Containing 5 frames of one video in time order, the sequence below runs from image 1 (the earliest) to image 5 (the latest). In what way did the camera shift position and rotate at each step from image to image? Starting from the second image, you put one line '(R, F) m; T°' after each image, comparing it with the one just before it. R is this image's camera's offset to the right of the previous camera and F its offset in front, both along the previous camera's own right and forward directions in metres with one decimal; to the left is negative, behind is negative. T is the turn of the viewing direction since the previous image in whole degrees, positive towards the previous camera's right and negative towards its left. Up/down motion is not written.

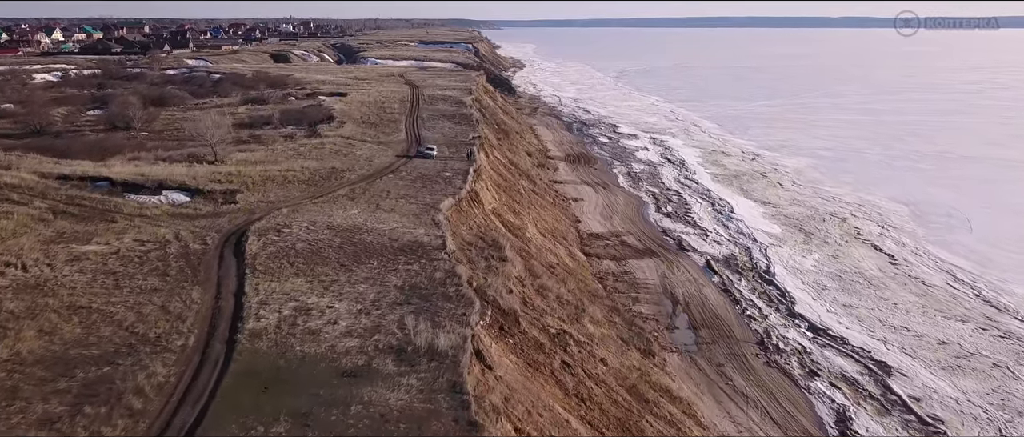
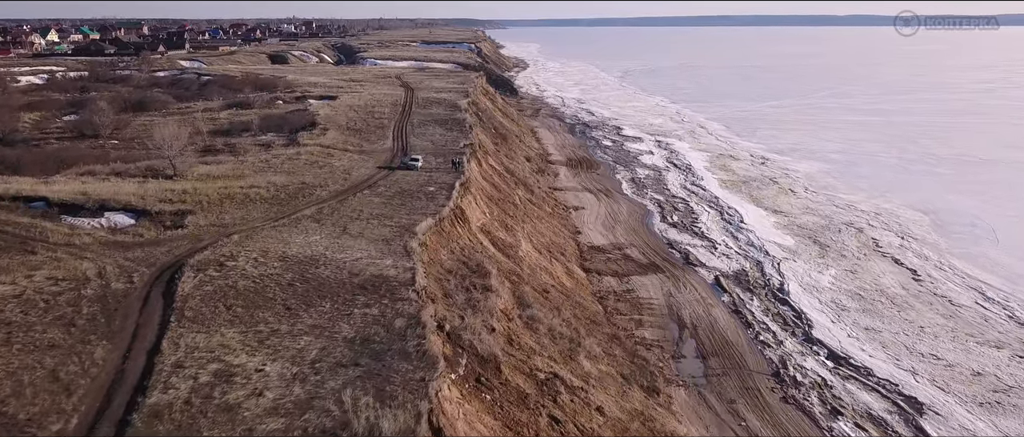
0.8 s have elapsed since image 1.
(+0.3, +1.8) m; 0°
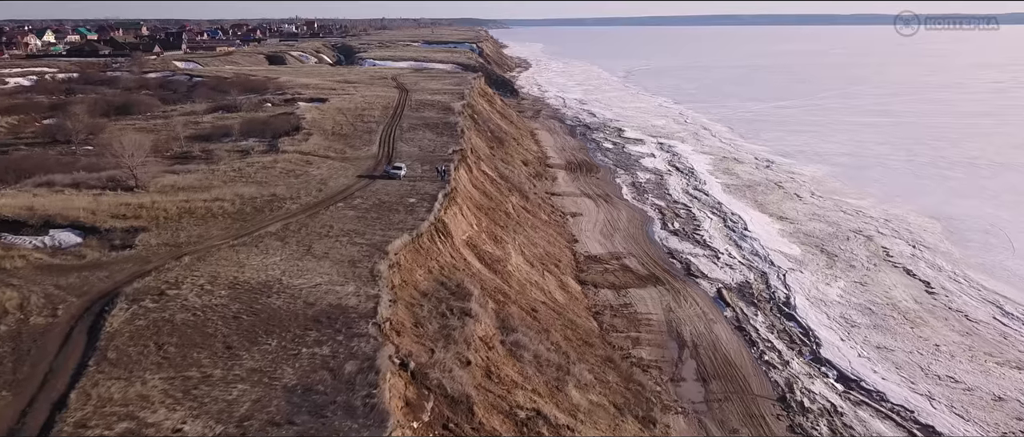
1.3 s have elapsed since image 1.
(+0.4, +1.2) m; 0°
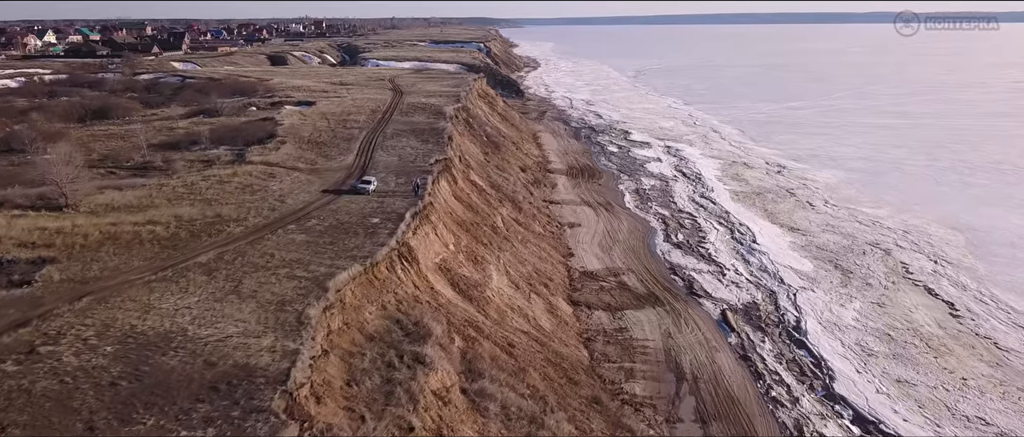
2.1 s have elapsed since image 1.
(+0.7, +1.8) m; -1°
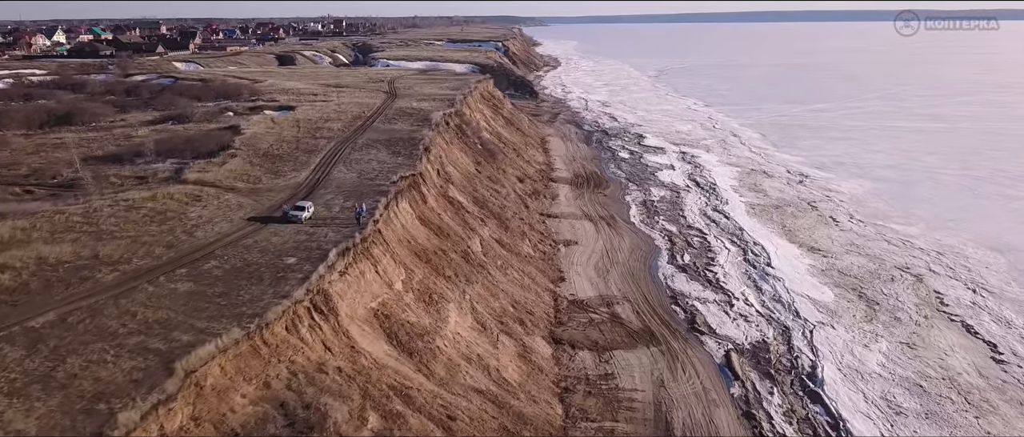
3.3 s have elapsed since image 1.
(+1.2, +2.7) m; -2°
